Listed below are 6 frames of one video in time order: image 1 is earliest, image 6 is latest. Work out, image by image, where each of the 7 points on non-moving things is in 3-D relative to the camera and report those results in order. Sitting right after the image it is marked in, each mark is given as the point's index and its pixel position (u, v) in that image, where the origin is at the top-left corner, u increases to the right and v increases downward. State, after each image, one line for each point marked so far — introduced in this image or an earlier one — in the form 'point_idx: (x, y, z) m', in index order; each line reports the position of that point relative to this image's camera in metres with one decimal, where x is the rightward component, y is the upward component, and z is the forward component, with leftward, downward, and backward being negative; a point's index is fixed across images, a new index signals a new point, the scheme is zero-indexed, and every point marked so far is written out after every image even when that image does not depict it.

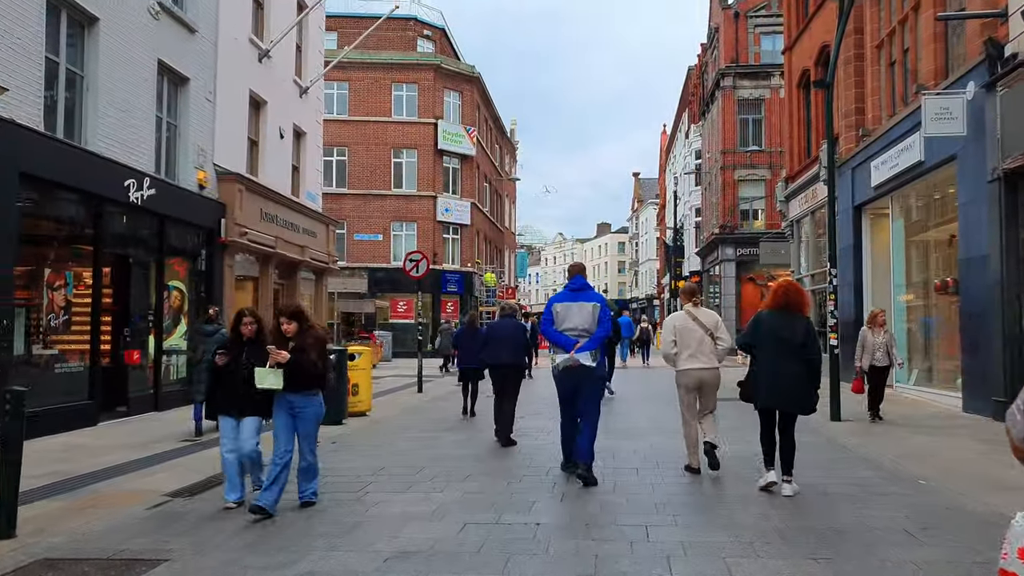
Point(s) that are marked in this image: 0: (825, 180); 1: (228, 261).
0: (+8.4, +2.9, +19.8) m
1: (-6.4, +0.6, +16.7) m
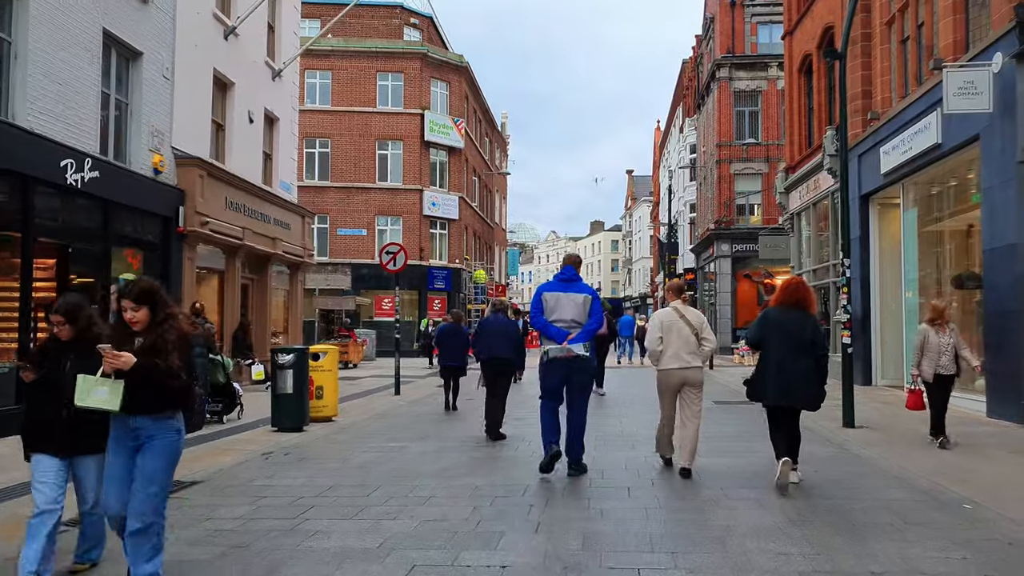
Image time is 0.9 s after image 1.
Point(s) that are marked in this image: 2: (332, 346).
0: (+8.0, +3.0, +18.7) m
1: (-6.8, +0.7, +15.4) m
2: (-3.0, -1.0, +12.4) m
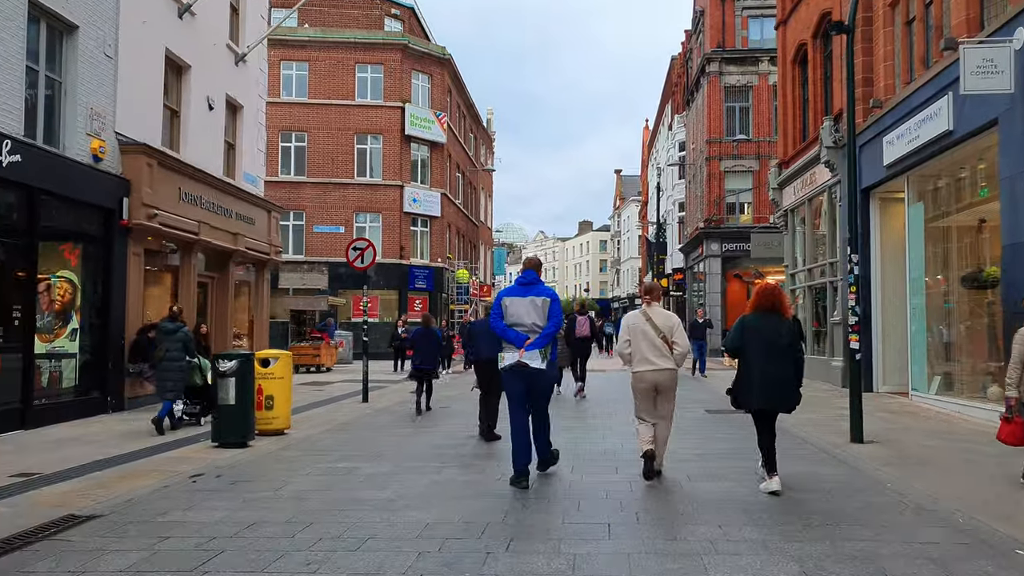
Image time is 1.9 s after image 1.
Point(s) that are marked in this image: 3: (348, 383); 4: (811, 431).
0: (+7.5, +3.0, +17.6) m
1: (-7.3, +0.8, +14.1) m
2: (-3.4, -0.9, +11.1) m
3: (-4.4, -2.6, +20.0) m
4: (+4.3, -2.1, +10.5) m
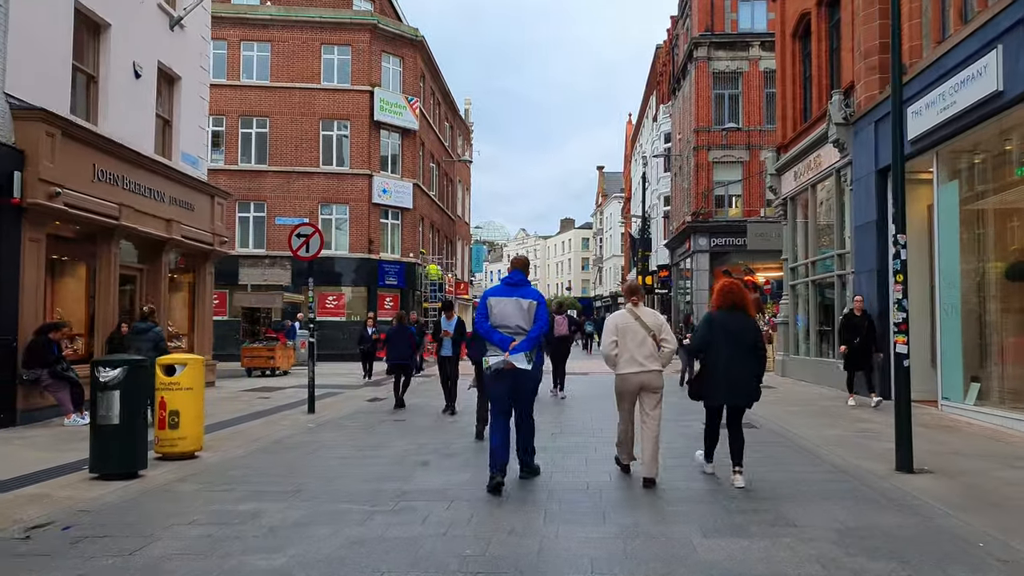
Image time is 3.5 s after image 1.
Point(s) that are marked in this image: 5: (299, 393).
0: (+6.9, +3.1, +15.8) m
1: (-7.8, +0.9, +11.9) m
2: (-3.9, -0.8, +9.0) m
3: (-5.1, -2.4, +17.8) m
4: (+3.8, -1.9, +8.6) m
5: (-4.9, -2.4, +16.9) m
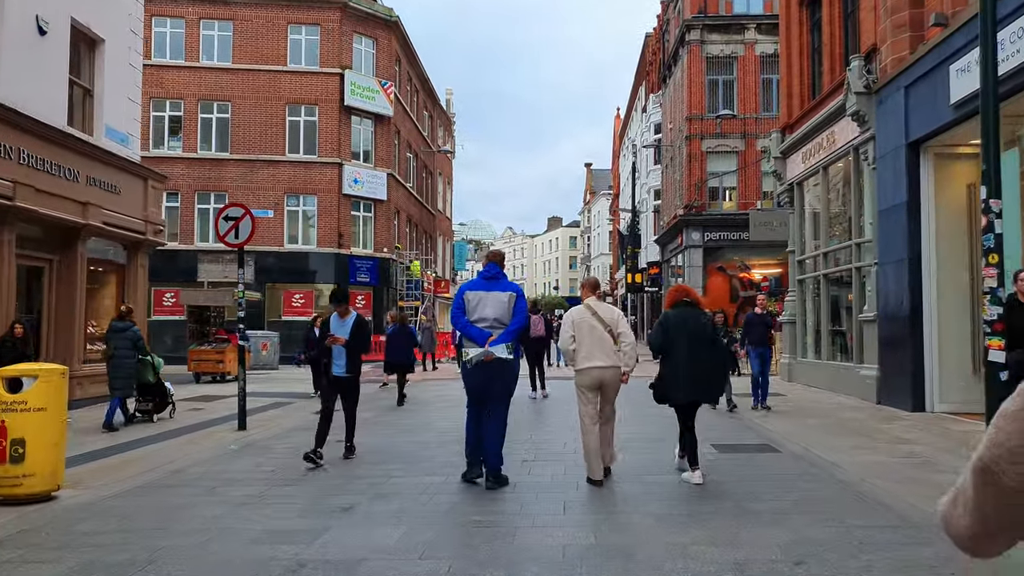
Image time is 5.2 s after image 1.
0: (+6.4, +3.3, +13.7) m
1: (-8.3, +1.0, +9.7) m
2: (-4.3, -0.7, +6.9) m
3: (-5.7, -2.3, +15.6) m
4: (+3.4, -1.8, +6.6) m
5: (-5.4, -2.3, +14.7) m
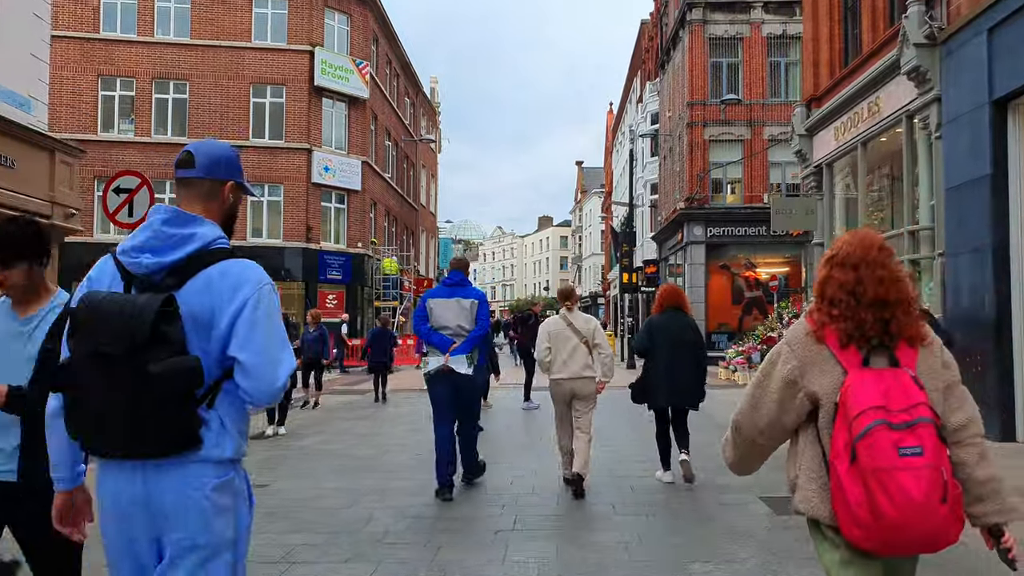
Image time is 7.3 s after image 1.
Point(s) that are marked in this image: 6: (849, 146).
0: (+6.1, +3.3, +11.2) m
1: (-8.5, +1.1, +7.0) m
2: (-4.5, -0.6, +4.2) m
3: (-6.0, -2.2, +12.9) m
4: (+3.2, -1.7, +4.0) m
5: (-5.8, -2.2, +12.0) m
6: (+6.6, +2.8, +14.4) m
